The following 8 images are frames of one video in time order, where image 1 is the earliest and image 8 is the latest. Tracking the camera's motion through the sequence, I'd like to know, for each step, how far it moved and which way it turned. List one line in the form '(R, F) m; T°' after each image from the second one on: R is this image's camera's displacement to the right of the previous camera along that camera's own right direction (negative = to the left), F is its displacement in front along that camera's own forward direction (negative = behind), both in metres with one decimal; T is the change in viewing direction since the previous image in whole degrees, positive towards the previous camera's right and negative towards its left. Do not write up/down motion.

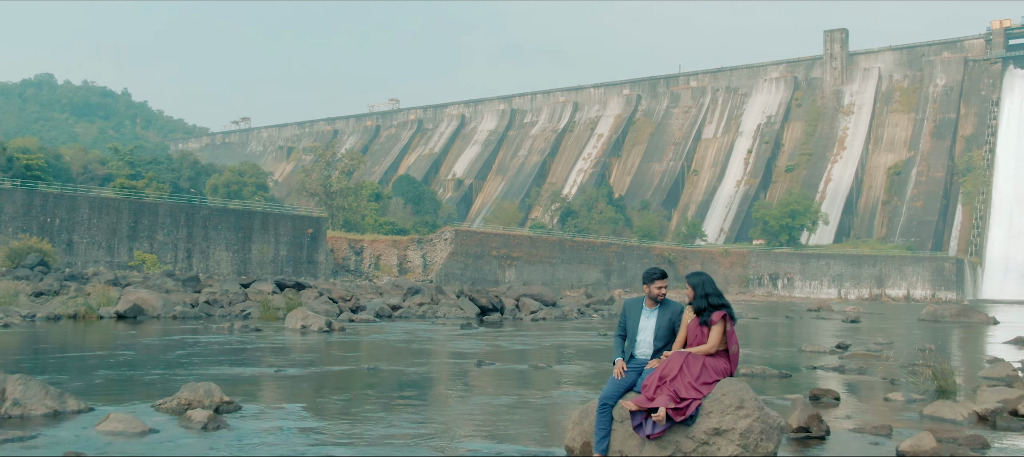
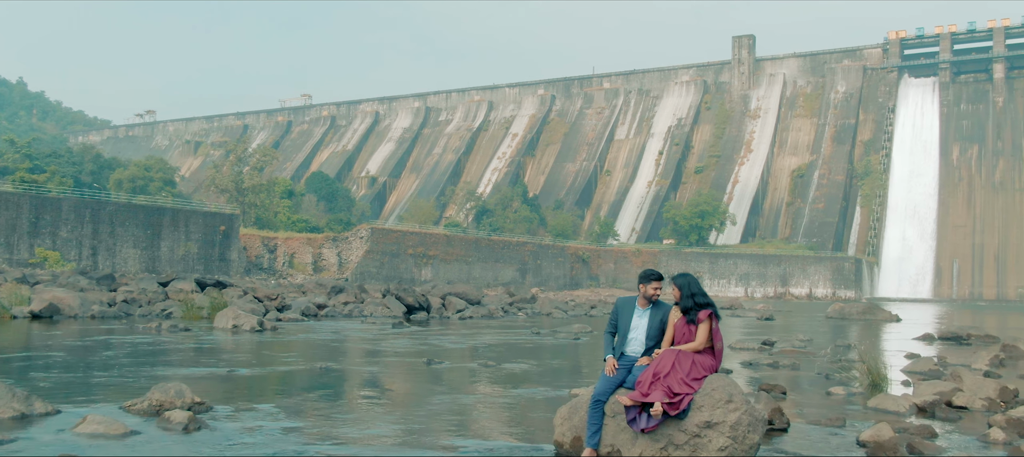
(-0.4, -0.1) m; +5°
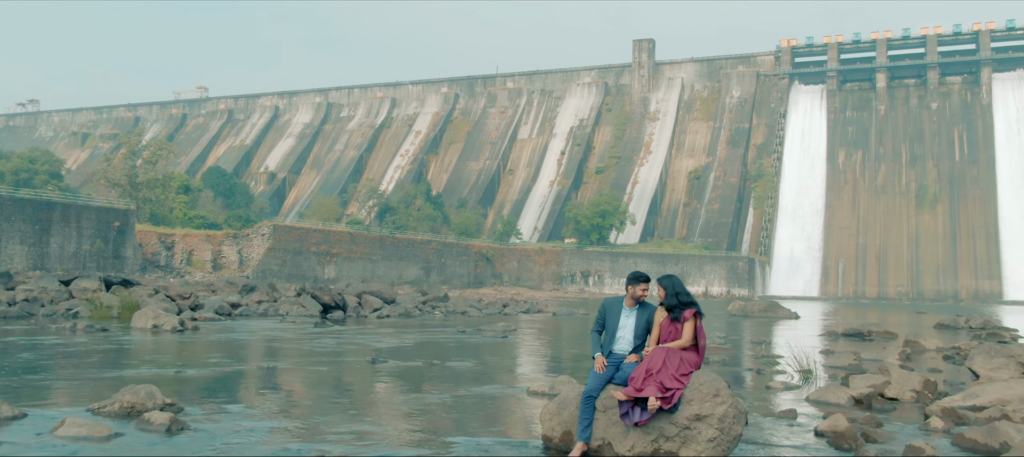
(-0.5, -0.2) m; +6°
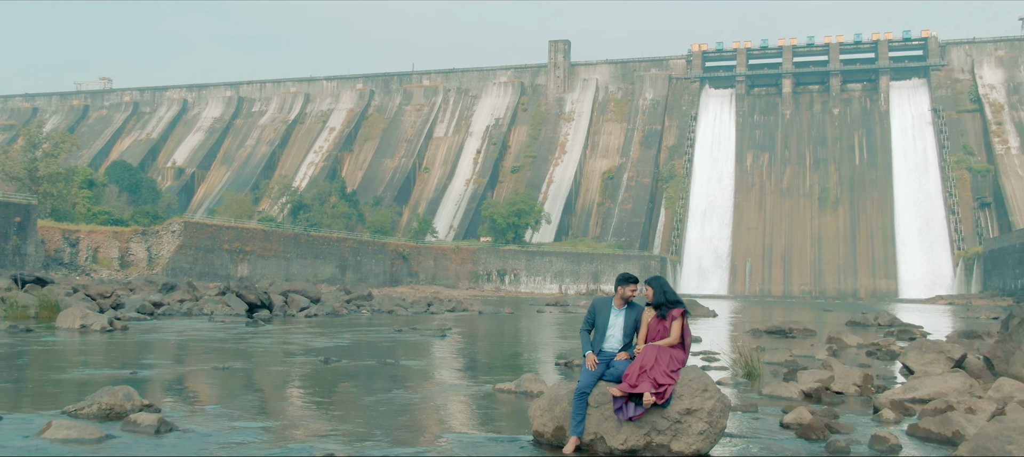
(-0.4, -0.1) m; +5°
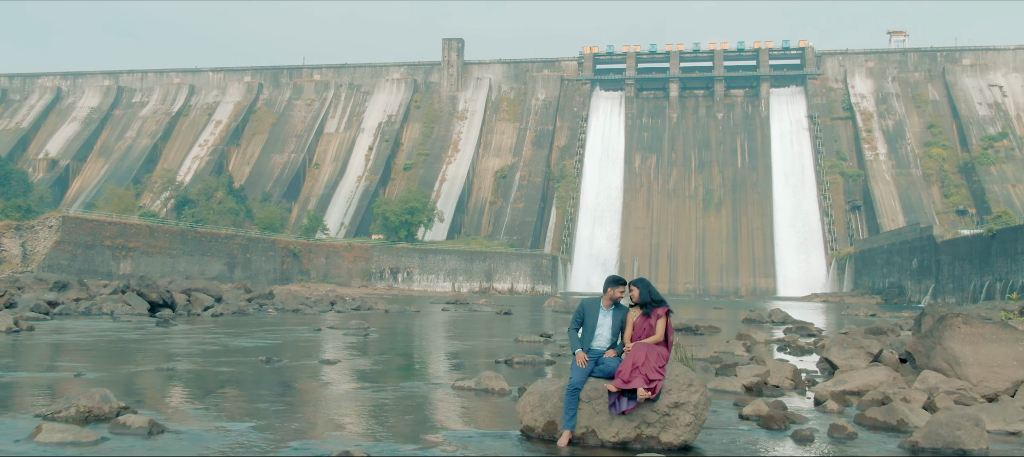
(-0.6, -0.2) m; +7°
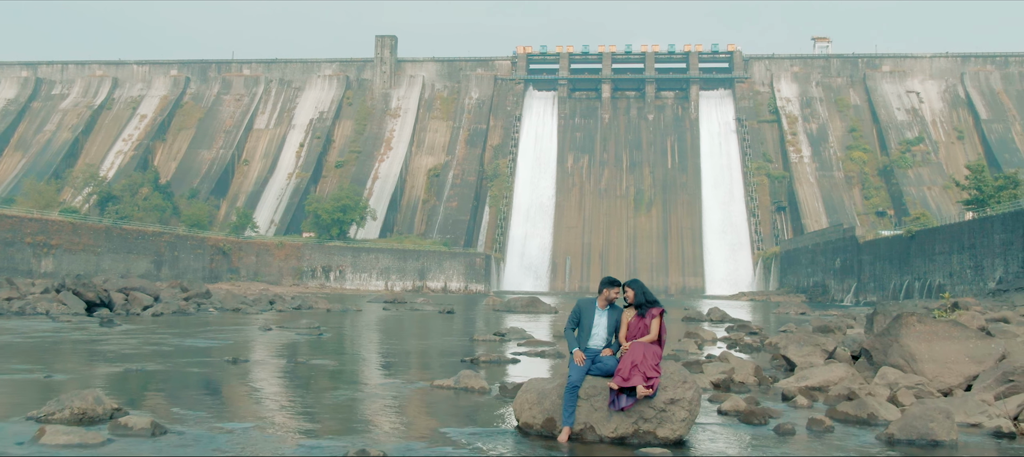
(-0.4, -0.1) m; +4°
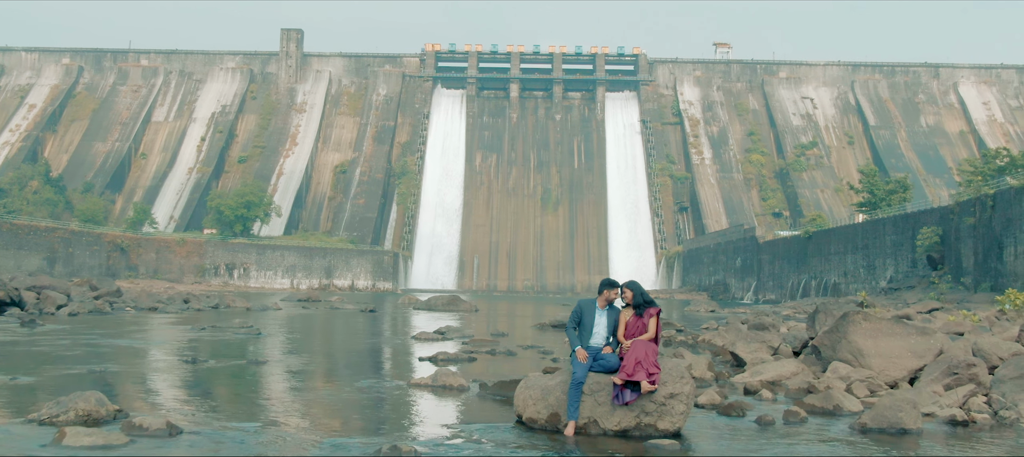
(-0.6, -0.2) m; +6°
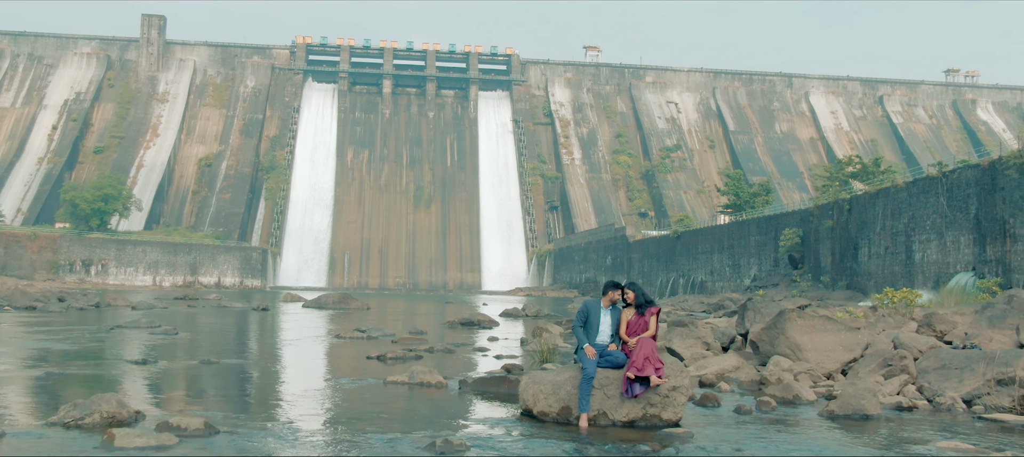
(-1.0, -0.3) m; +8°
